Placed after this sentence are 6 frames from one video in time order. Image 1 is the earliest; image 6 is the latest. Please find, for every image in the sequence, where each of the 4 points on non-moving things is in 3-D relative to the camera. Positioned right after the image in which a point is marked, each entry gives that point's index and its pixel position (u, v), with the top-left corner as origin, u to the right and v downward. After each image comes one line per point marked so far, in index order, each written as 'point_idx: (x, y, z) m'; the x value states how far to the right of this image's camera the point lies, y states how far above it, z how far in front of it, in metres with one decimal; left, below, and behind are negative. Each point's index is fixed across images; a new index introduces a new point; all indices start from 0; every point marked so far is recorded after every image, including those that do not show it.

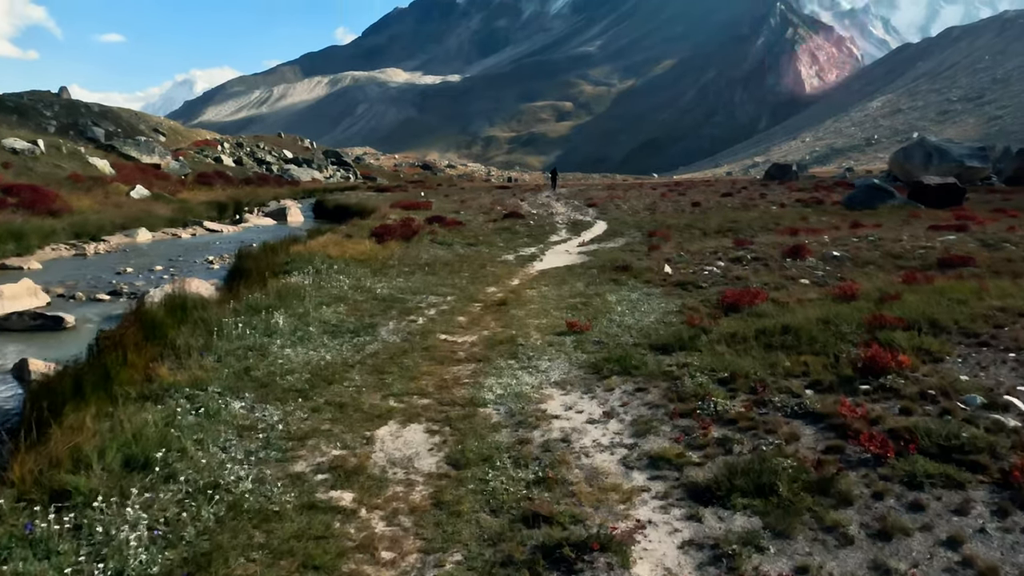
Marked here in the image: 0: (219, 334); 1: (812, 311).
0: (-6.0, -1.0, +13.5) m
1: (+7.3, -0.6, +15.9) m
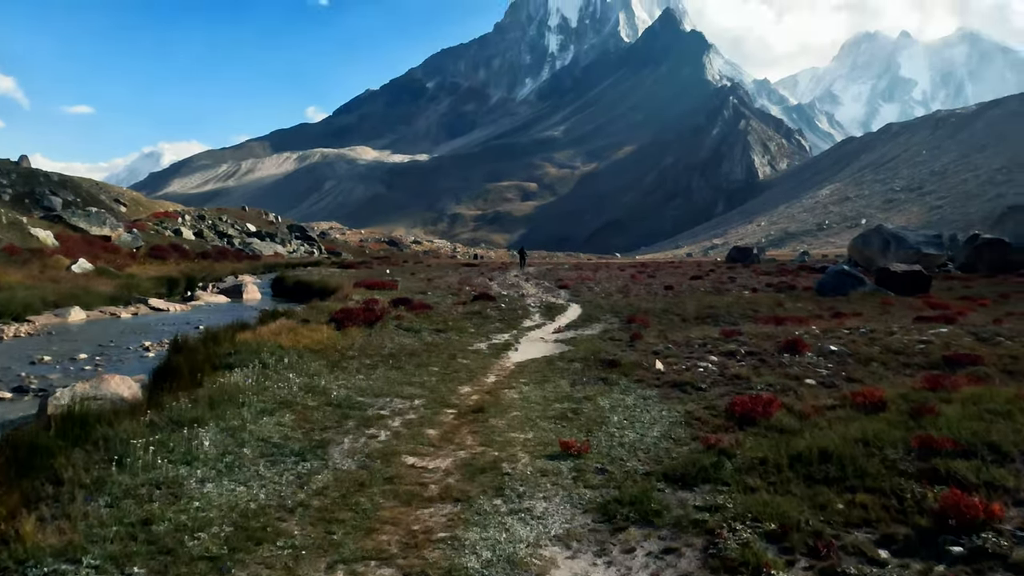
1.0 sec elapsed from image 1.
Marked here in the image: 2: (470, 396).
0: (-6.2, -2.8, +10.6) m
1: (+6.9, -2.9, +13.7) m
2: (-1.1, -2.9, +17.6) m
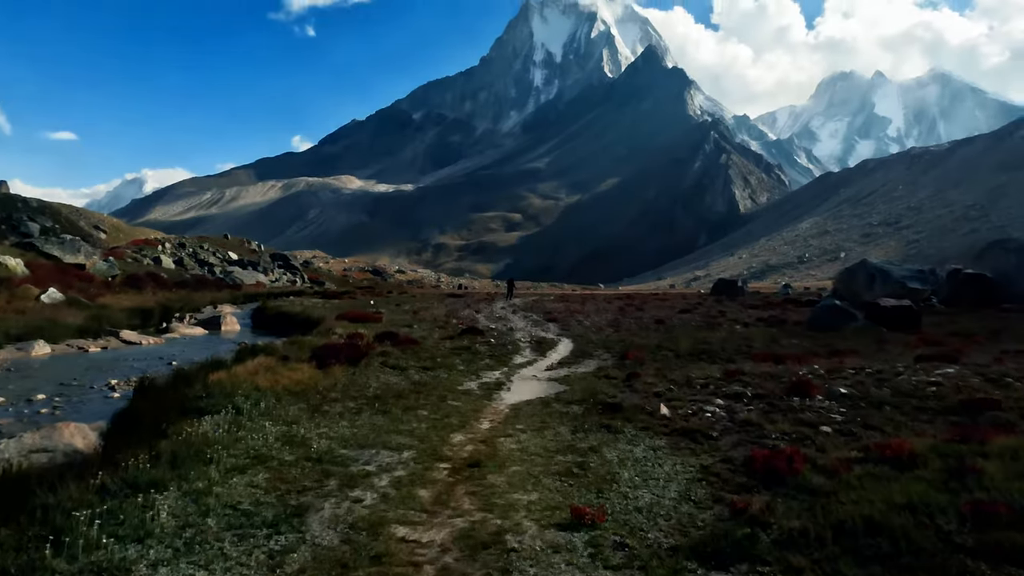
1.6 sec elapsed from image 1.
0: (-6.1, -3.4, +8.9) m
1: (+6.9, -3.7, +12.3) m
2: (-1.2, -3.8, +16.1) m
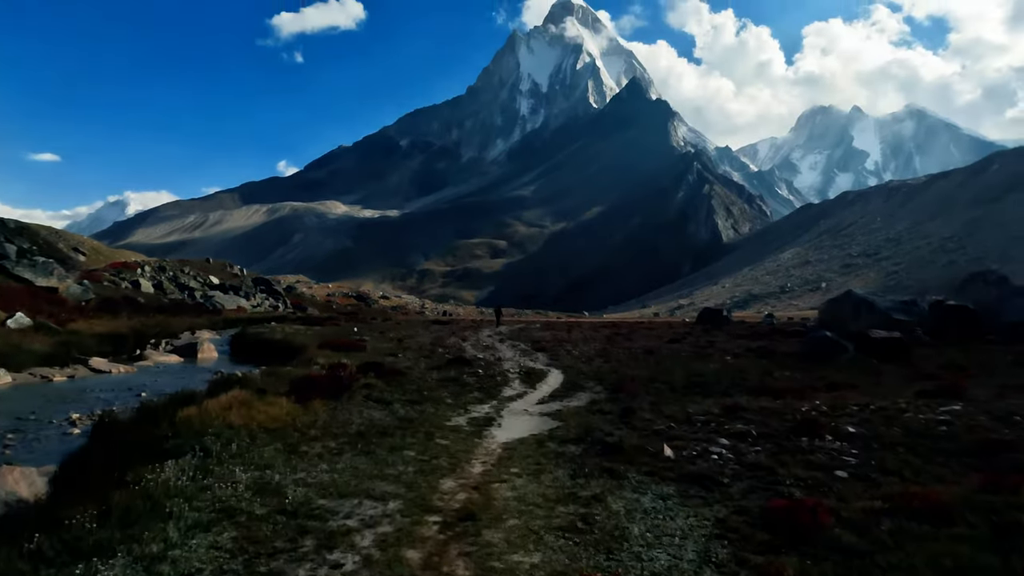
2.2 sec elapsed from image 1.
0: (-6.0, -3.8, +7.4) m
1: (+6.9, -4.4, +11.1) m
2: (-1.3, -4.6, +14.6) m
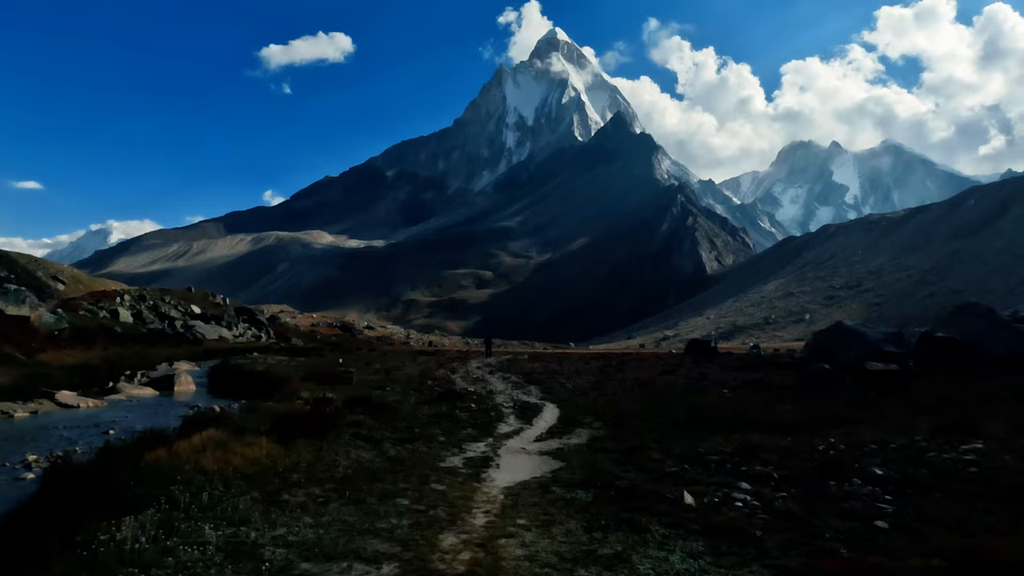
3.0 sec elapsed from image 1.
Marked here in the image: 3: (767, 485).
0: (-5.6, -4.0, +5.5) m
1: (+7.2, -4.8, +9.4) m
2: (-1.0, -5.1, +12.8) m
3: (+7.6, -5.9, +19.8) m
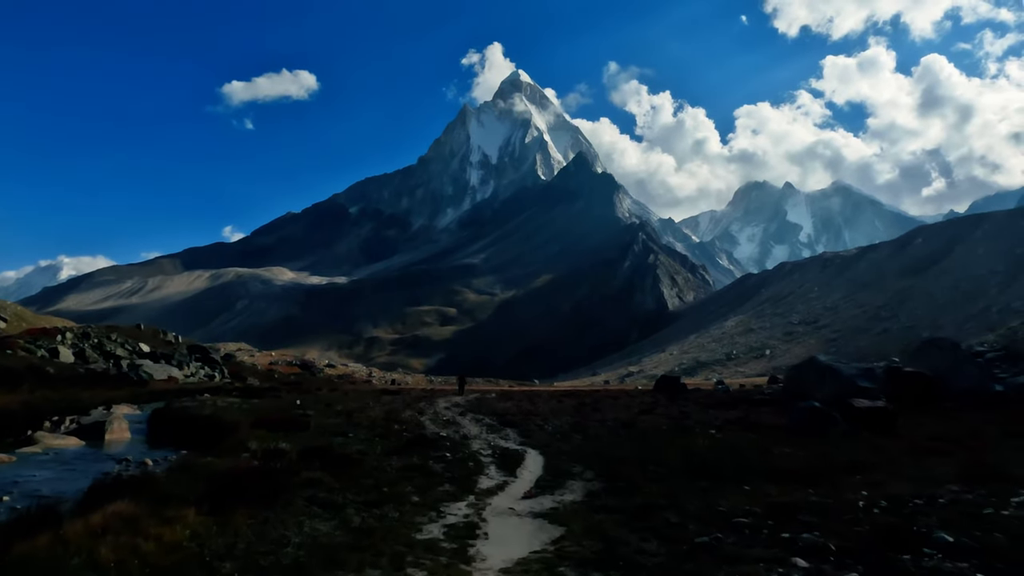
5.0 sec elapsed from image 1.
0: (-4.9, -3.9, +1.1) m
1: (+7.8, -5.0, +5.7) m
2: (-0.7, -5.4, +8.6) m
3: (+7.6, -6.6, +16.0) m
